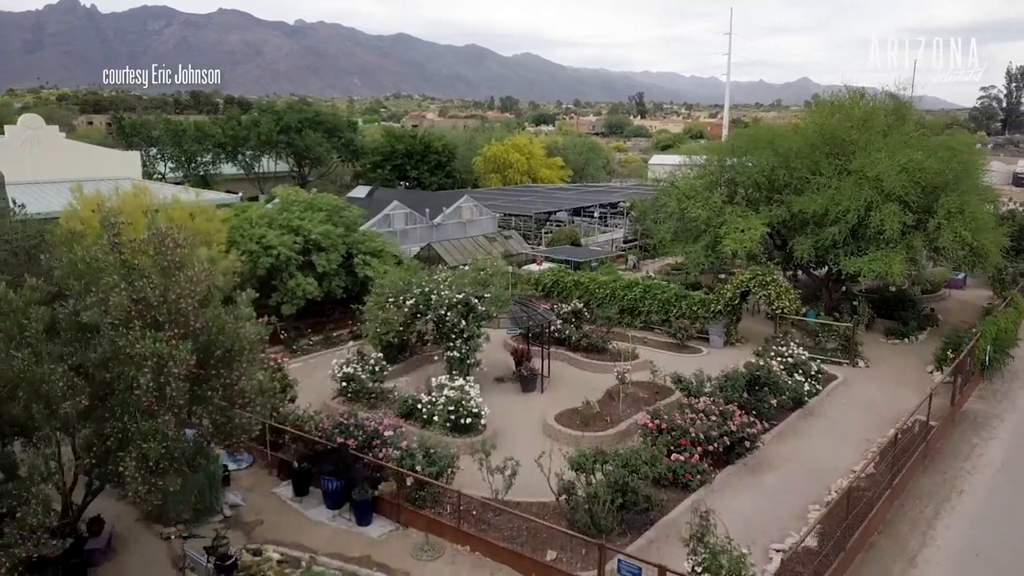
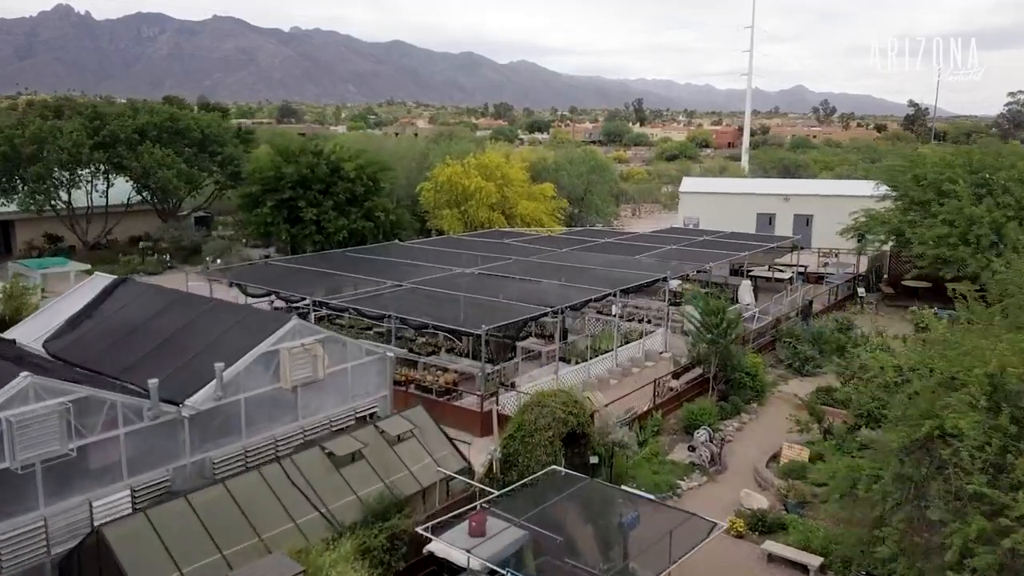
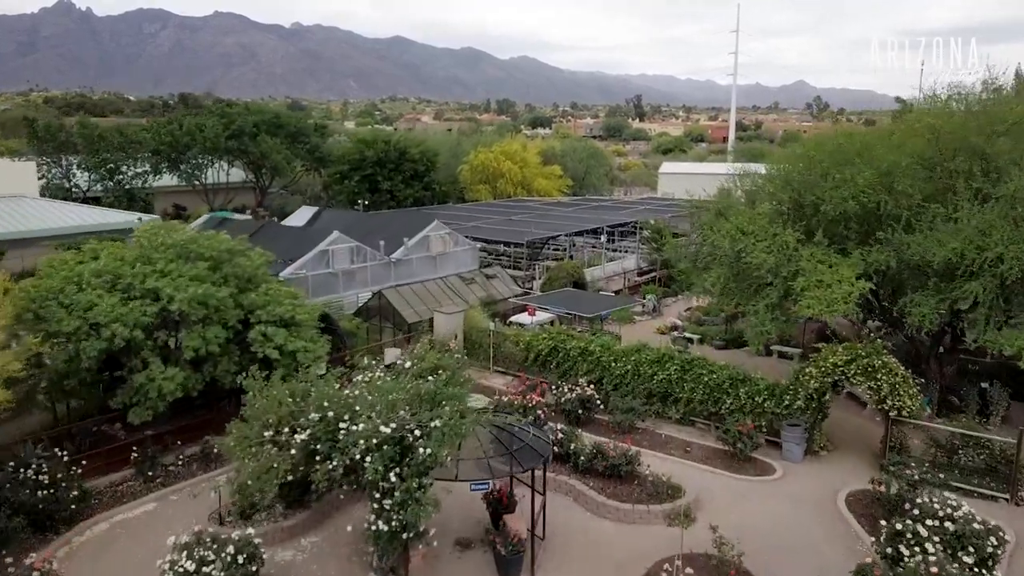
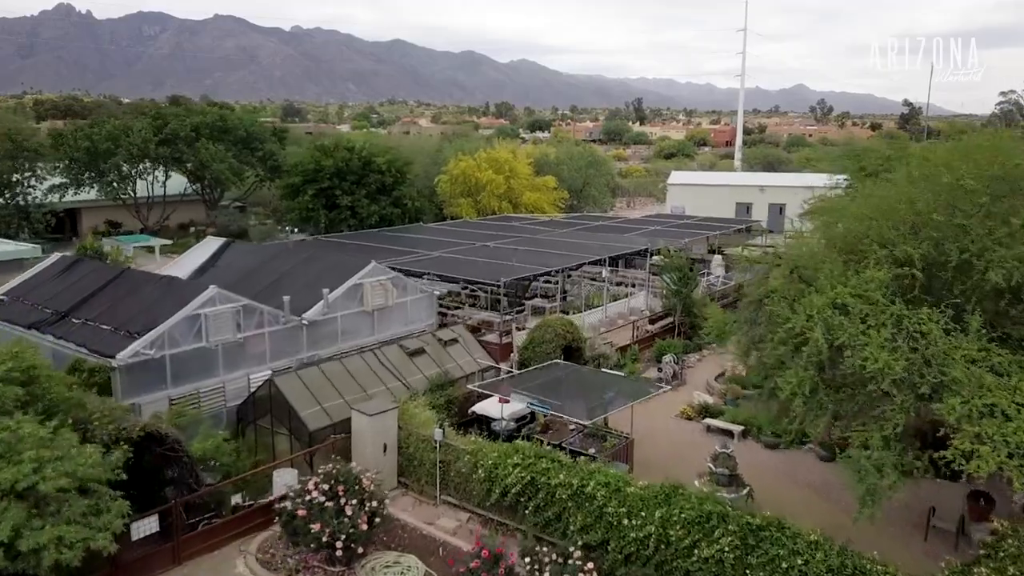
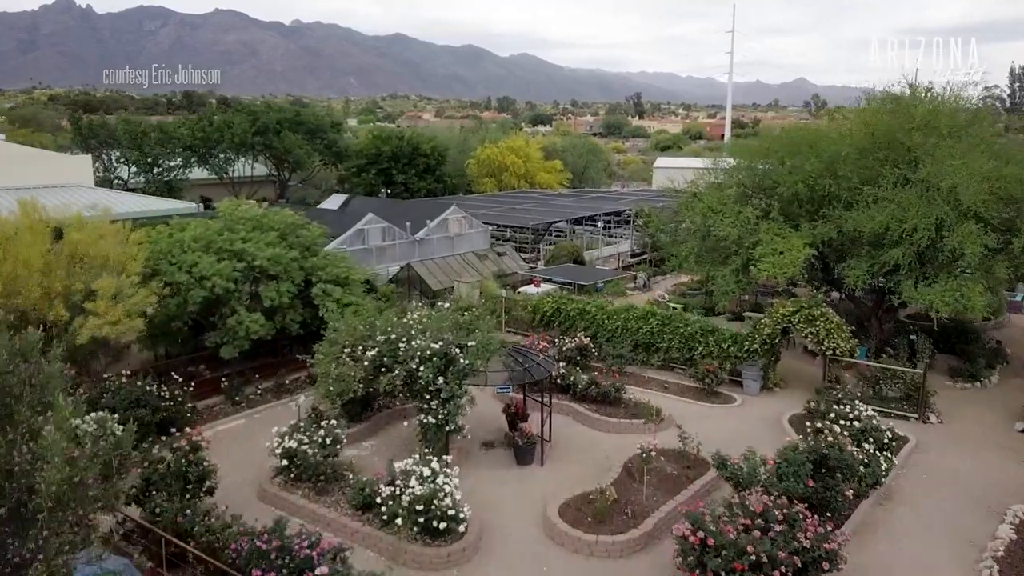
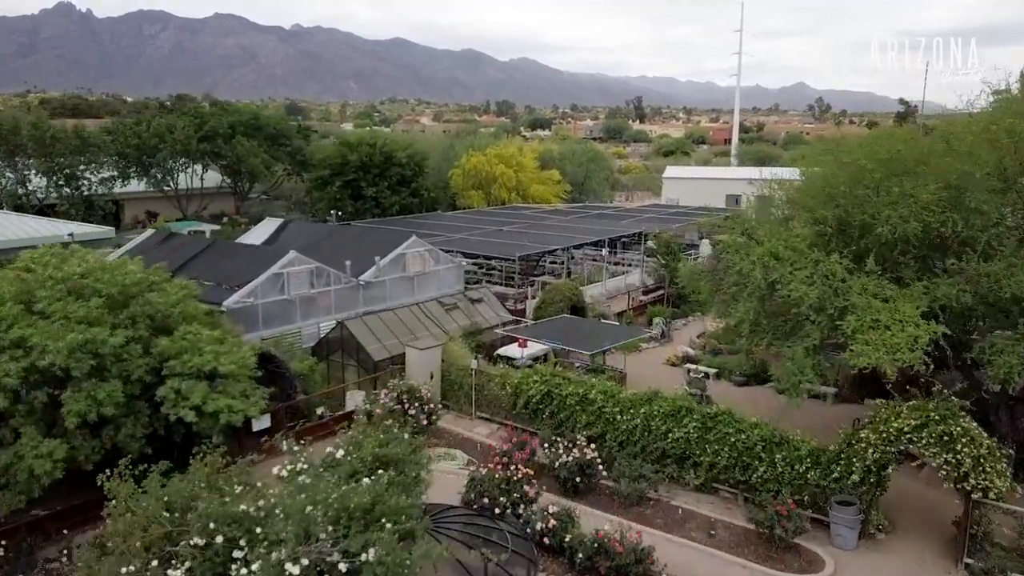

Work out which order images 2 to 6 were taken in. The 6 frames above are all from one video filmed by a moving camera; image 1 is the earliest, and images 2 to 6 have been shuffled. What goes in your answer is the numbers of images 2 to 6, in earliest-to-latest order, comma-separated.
5, 3, 6, 4, 2
